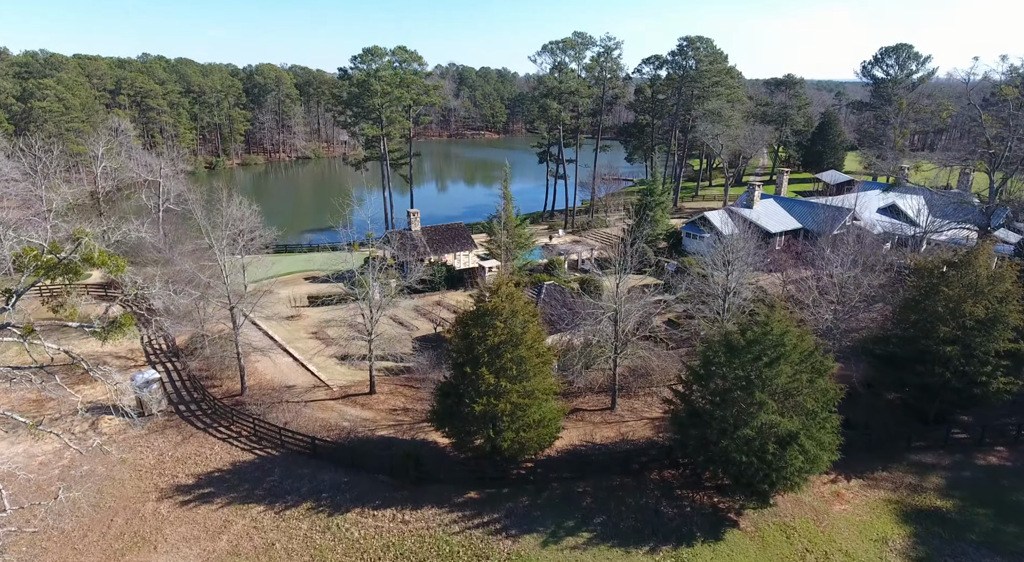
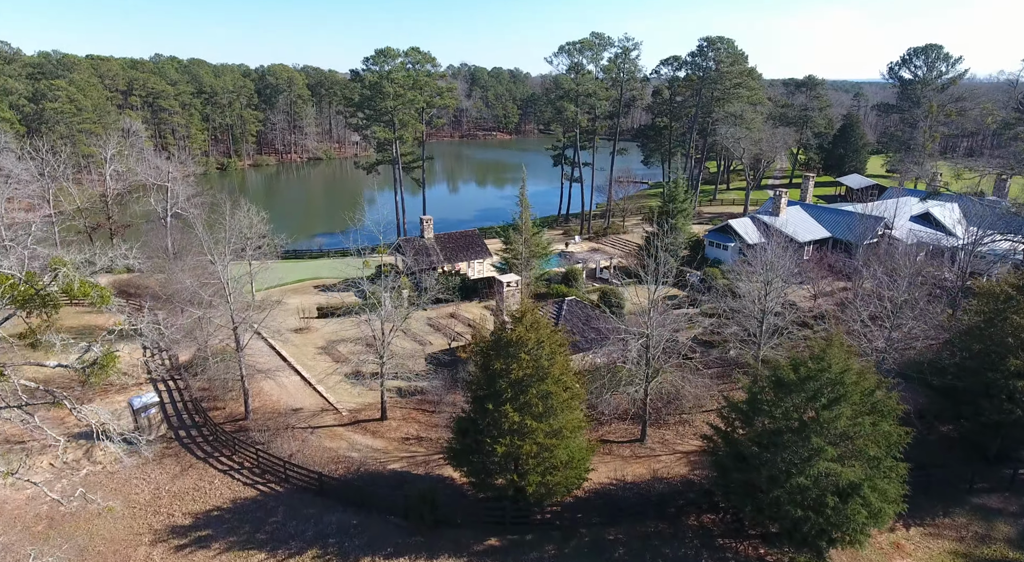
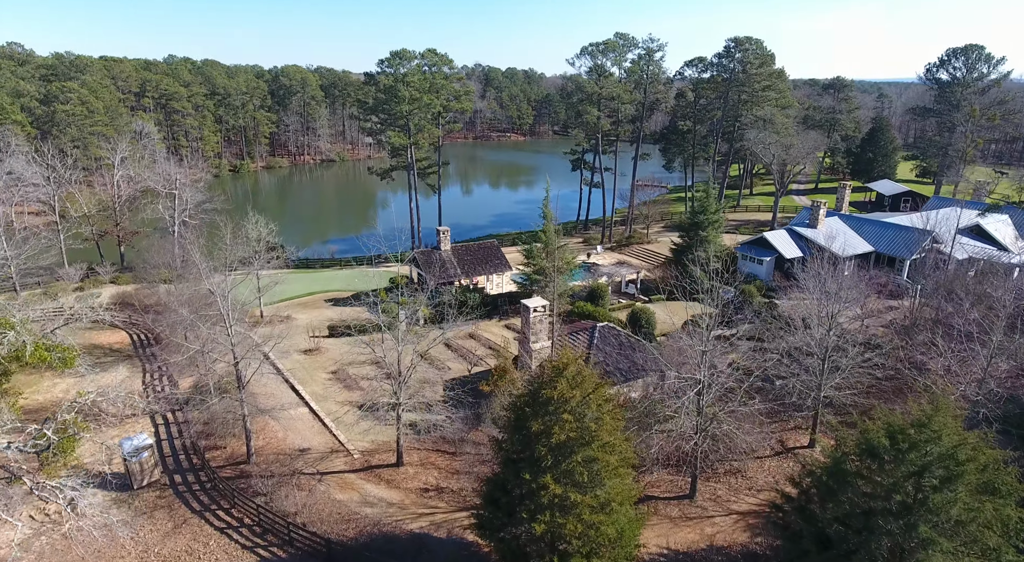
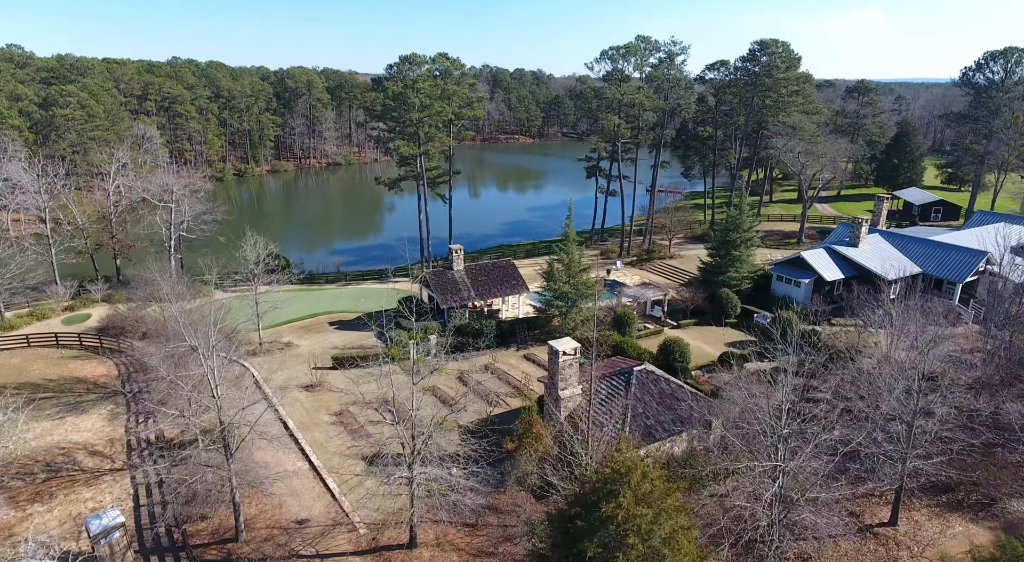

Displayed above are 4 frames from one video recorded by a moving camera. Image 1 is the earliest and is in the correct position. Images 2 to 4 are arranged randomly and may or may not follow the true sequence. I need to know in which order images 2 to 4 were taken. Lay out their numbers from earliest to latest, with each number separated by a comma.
2, 3, 4
